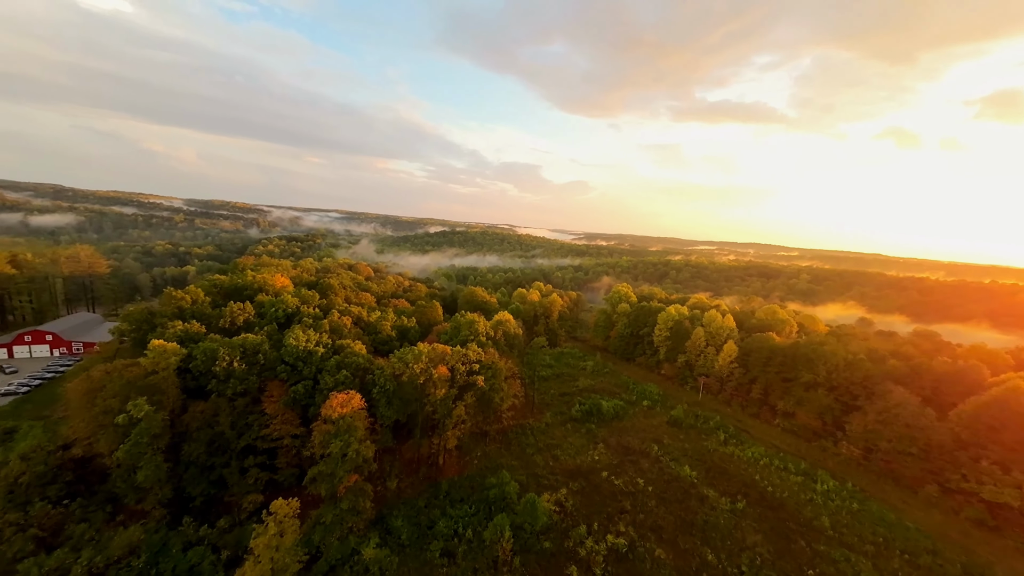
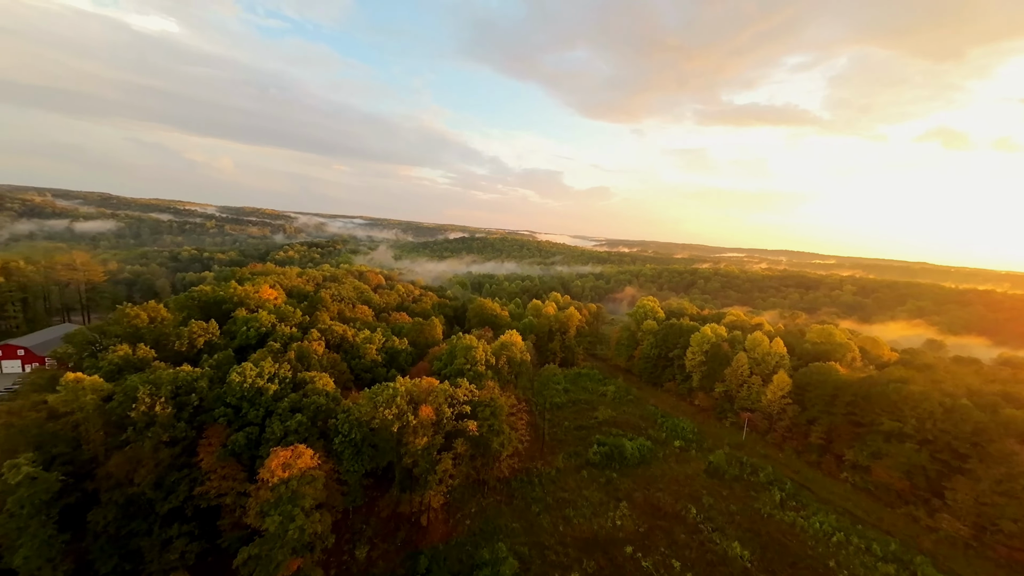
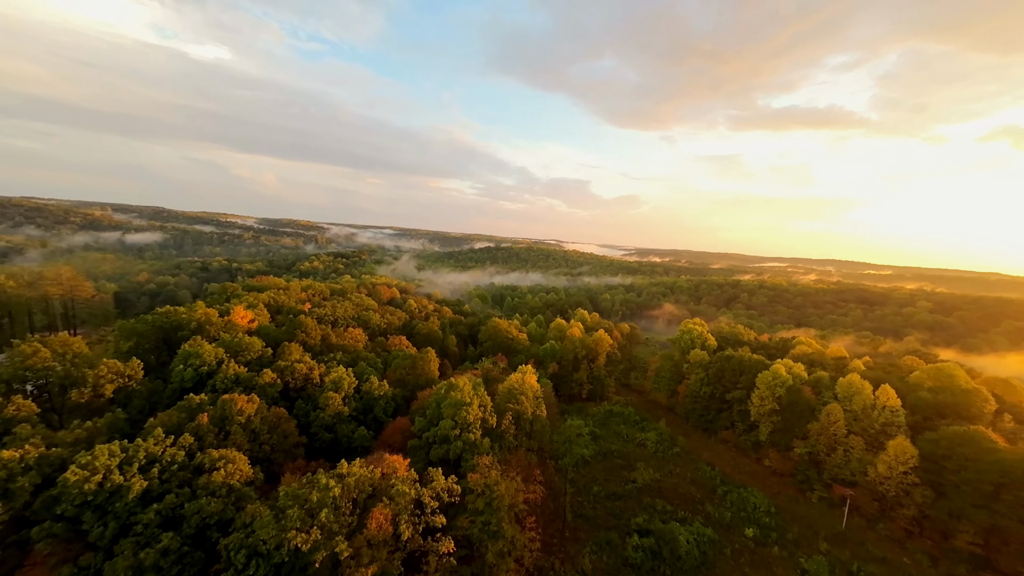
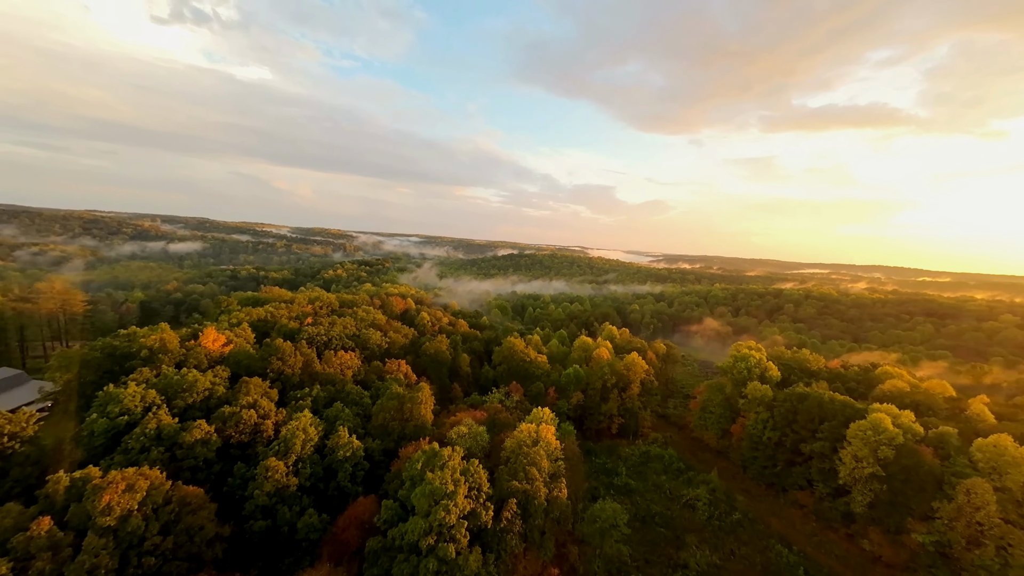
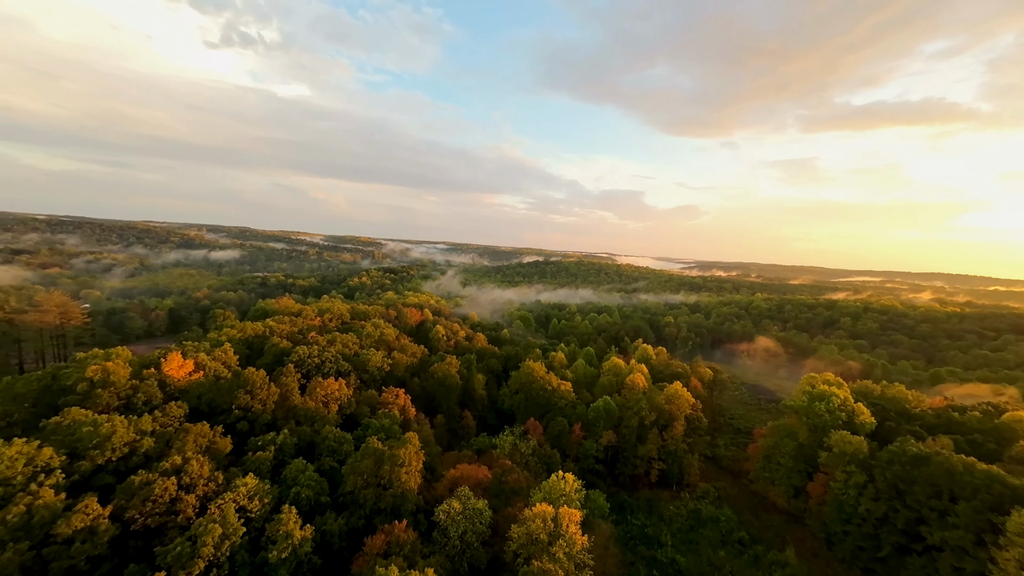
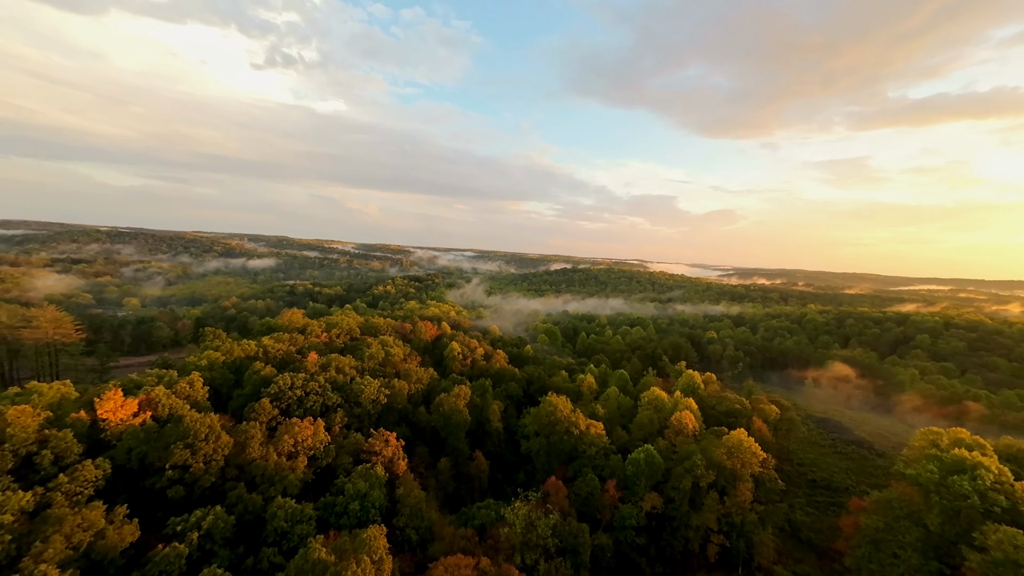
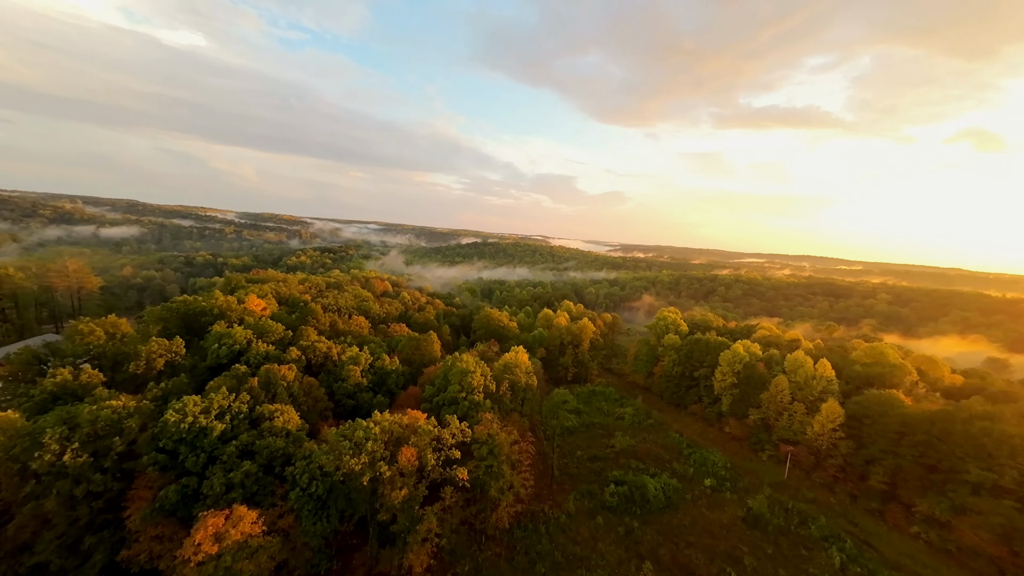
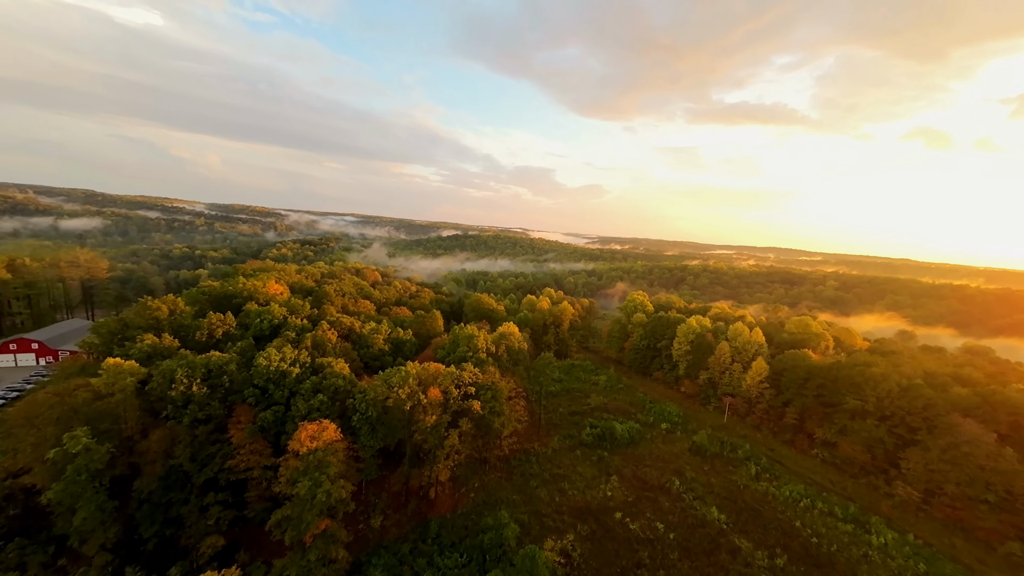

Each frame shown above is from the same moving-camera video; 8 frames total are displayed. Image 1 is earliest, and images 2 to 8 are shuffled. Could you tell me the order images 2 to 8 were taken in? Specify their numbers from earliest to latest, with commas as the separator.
8, 2, 7, 3, 4, 5, 6
